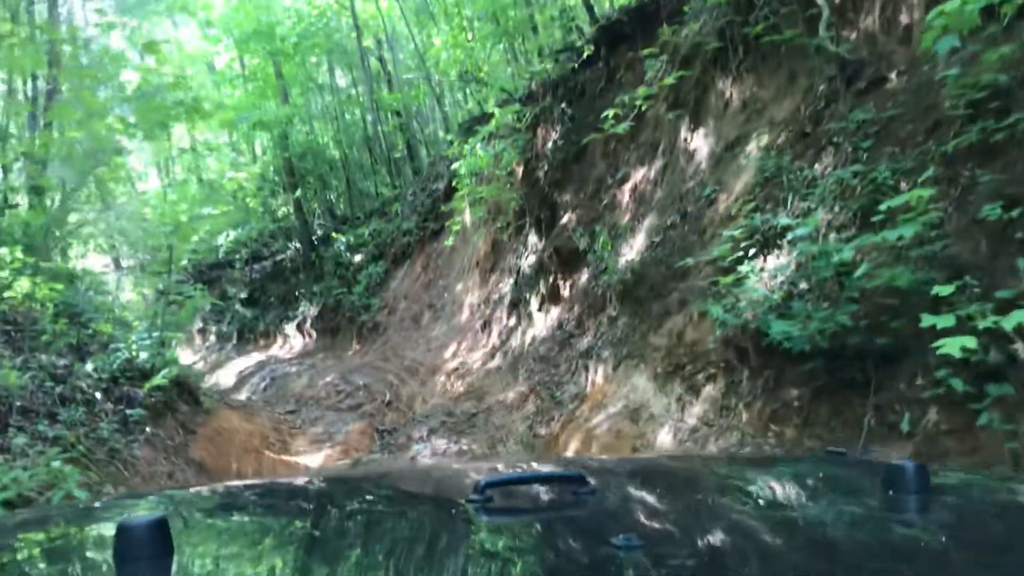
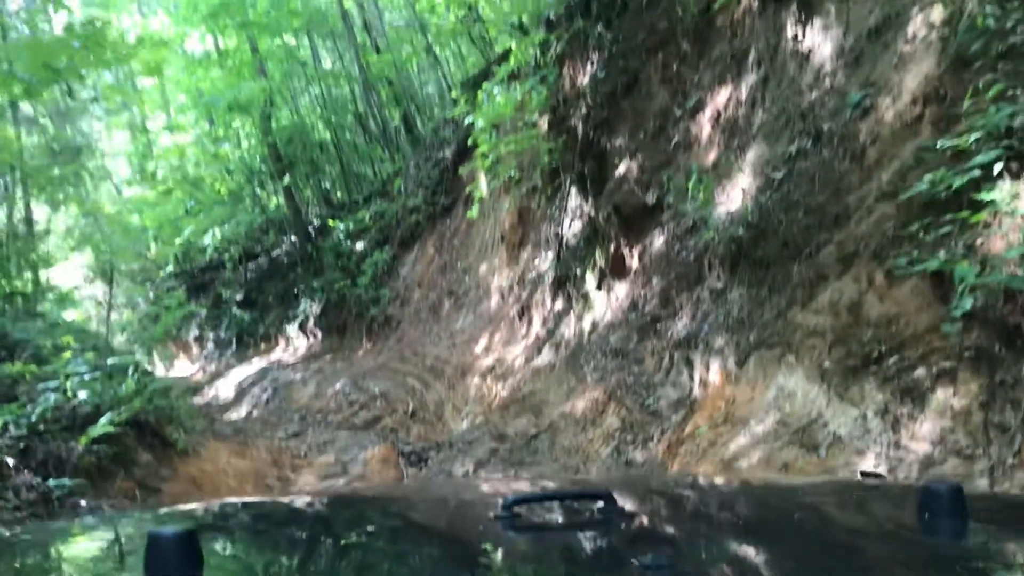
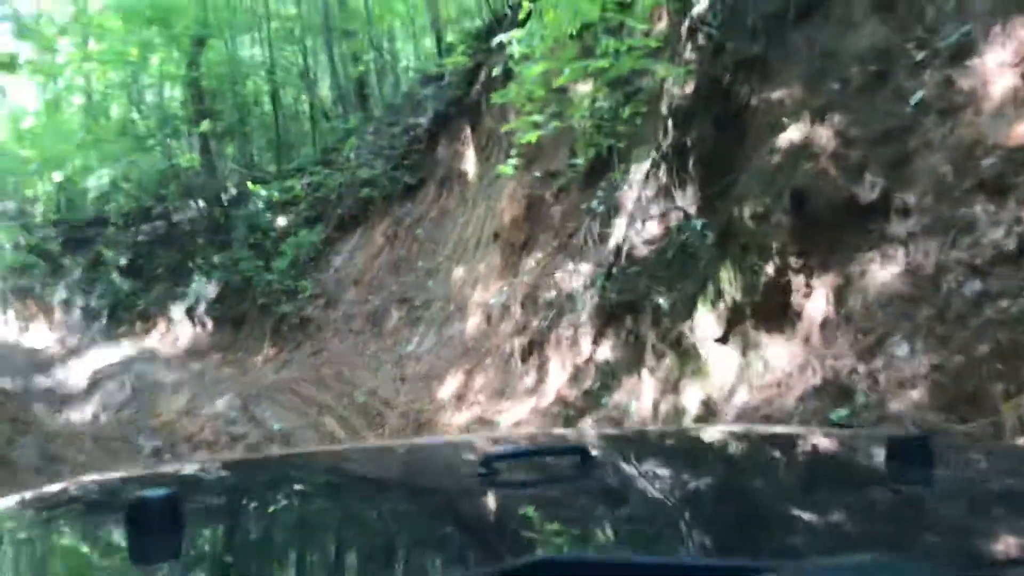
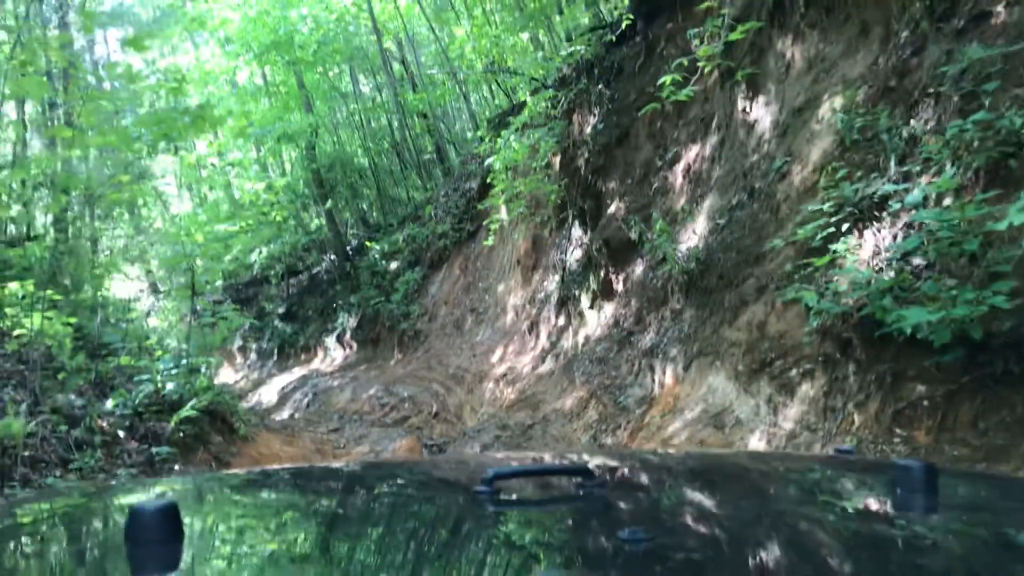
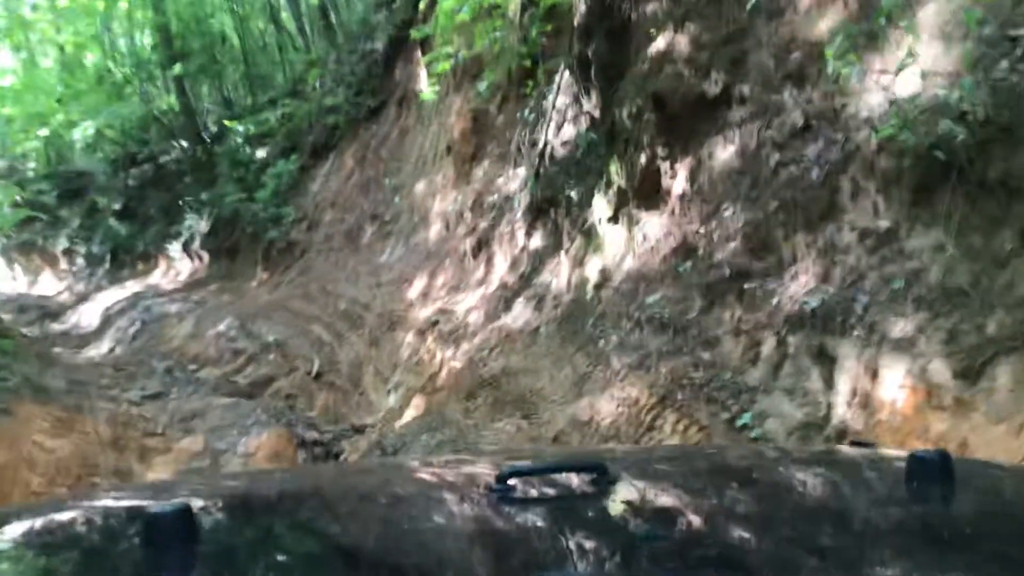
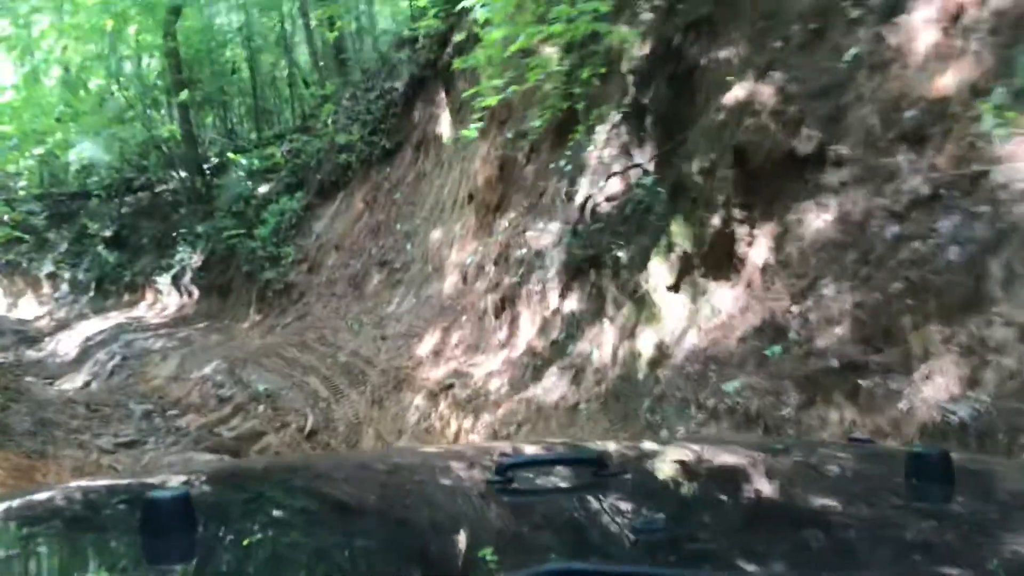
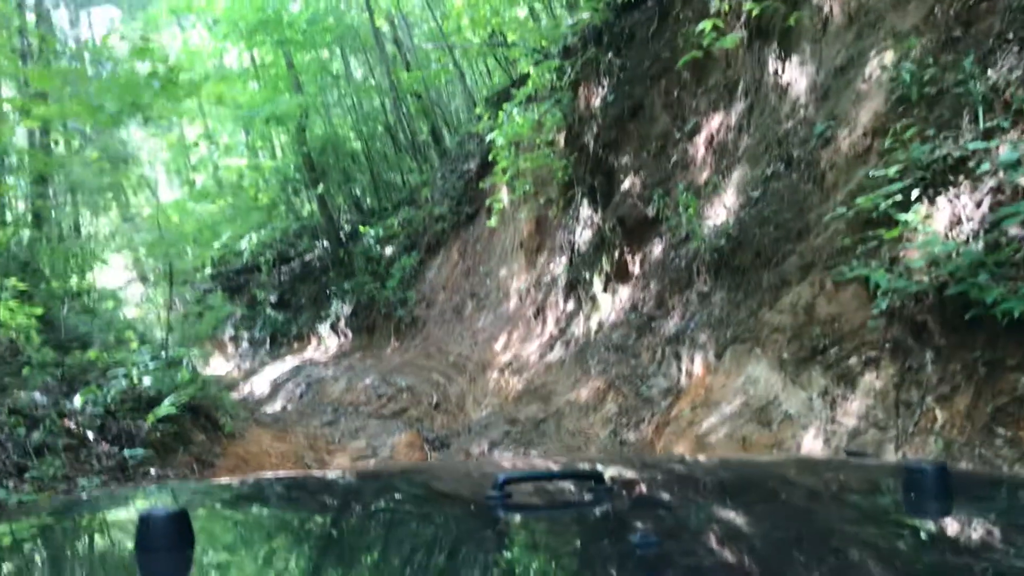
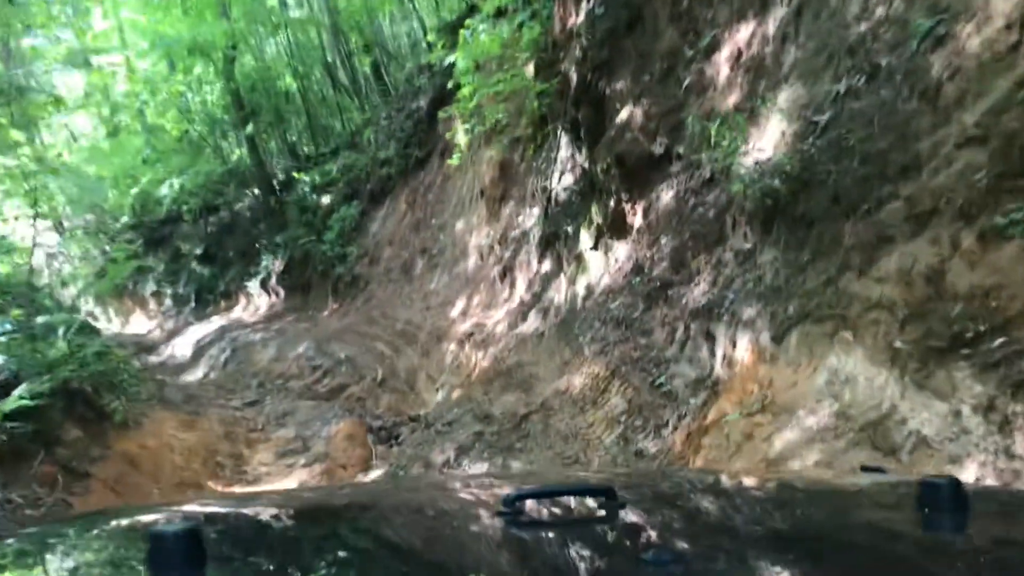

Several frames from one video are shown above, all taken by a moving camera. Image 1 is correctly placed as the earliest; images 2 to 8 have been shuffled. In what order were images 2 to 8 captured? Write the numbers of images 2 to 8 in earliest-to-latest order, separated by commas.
4, 7, 2, 8, 5, 6, 3
